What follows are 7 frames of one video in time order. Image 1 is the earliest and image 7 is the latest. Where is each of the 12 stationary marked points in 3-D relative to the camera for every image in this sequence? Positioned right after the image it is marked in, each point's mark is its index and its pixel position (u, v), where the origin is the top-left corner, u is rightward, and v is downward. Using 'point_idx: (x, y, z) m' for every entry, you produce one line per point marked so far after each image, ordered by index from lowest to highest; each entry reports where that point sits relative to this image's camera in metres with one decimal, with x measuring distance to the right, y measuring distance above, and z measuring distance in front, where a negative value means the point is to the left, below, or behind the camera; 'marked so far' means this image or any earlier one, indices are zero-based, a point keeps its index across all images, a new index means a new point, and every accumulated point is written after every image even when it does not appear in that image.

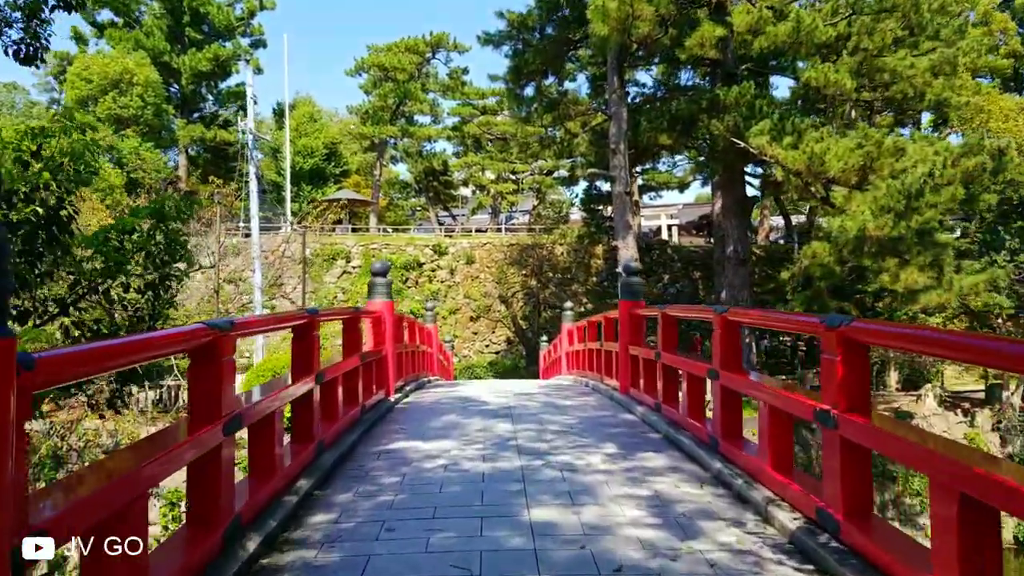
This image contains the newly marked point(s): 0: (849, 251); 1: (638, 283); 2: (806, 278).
0: (+5.0, +0.5, +10.6) m
1: (+0.9, 0.0, +5.2) m
2: (+5.8, +0.2, +14.1) m
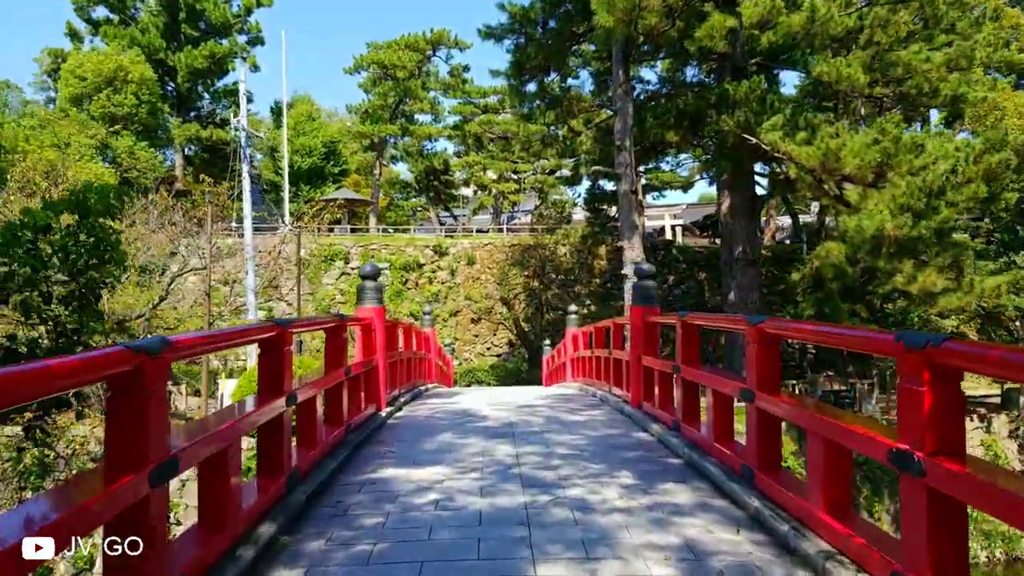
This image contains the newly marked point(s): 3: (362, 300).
0: (+5.0, +0.5, +10.1) m
1: (+0.9, 0.0, +4.7) m
2: (+5.8, +0.2, +13.7) m
3: (-1.0, -0.1, +4.7) m
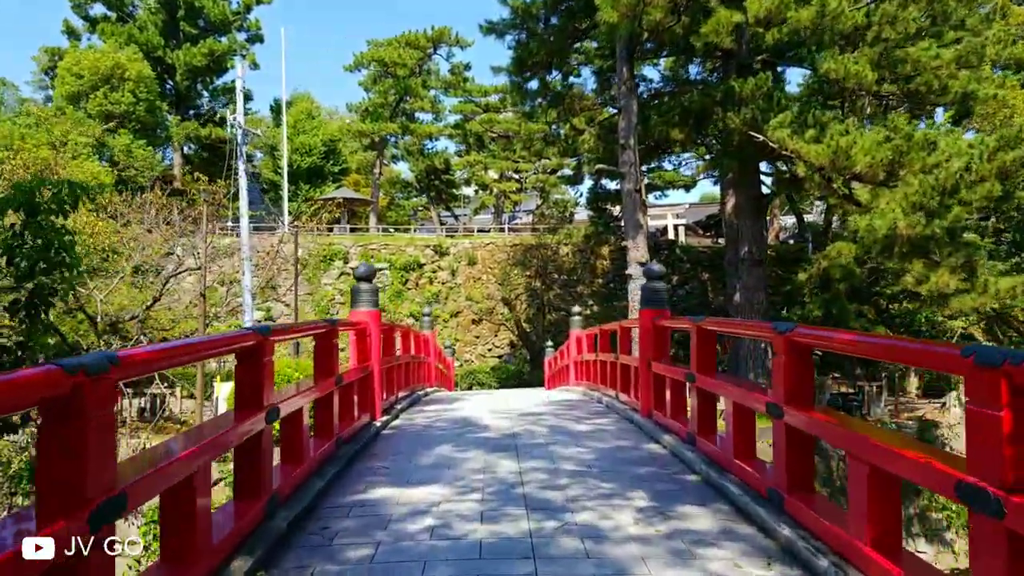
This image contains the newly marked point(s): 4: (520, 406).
0: (+5.1, +0.5, +9.9) m
1: (+0.9, 0.0, +4.5) m
2: (+5.9, +0.2, +13.4) m
3: (-1.0, -0.1, +4.5) m
4: (+0.1, -0.9, +5.5) m
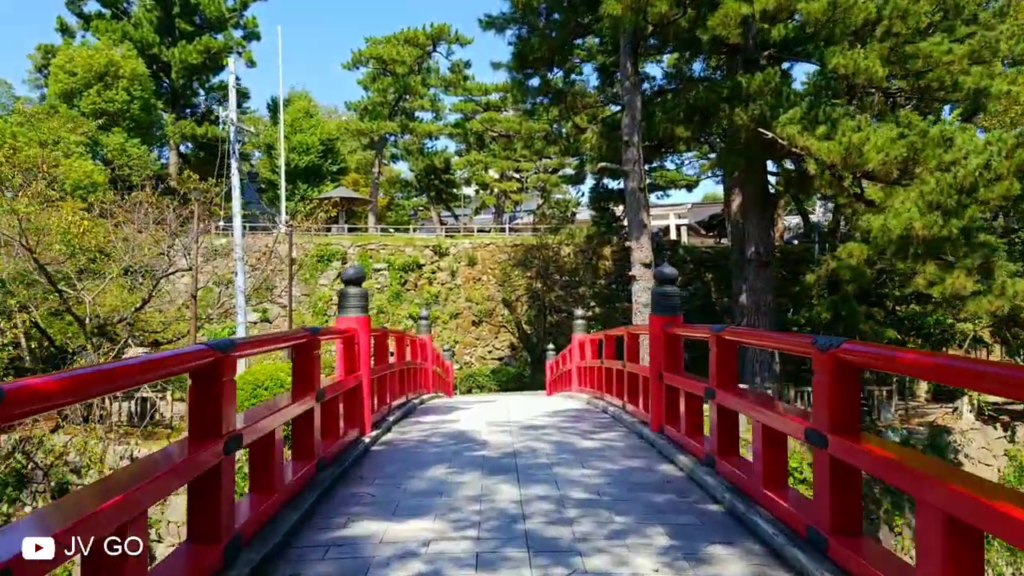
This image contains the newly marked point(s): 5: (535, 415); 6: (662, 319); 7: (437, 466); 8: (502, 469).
0: (+5.1, +0.5, +9.5) m
1: (+0.9, 0.0, +4.1) m
2: (+5.9, +0.1, +13.1) m
3: (-1.0, -0.1, +4.1) m
4: (+0.1, -0.9, +5.2) m
5: (+0.2, -0.9, +5.3) m
6: (+0.9, -0.2, +4.1) m
7: (-0.4, -0.9, +3.5) m
8: (0.0, -0.9, +3.4) m
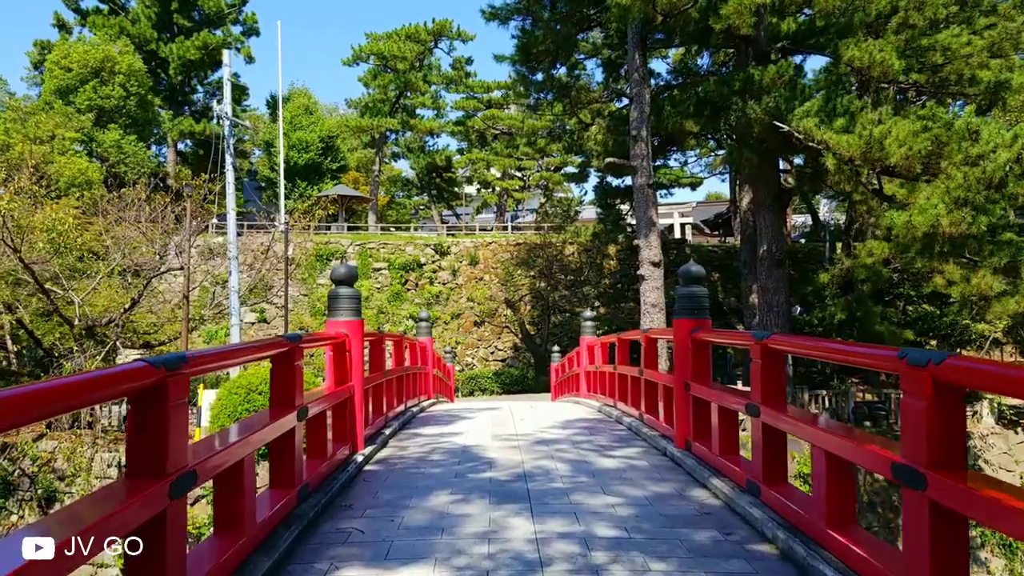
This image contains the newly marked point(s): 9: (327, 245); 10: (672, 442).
0: (+5.1, +0.5, +9.1) m
1: (+1.0, 0.0, +3.7) m
2: (+5.9, +0.1, +12.6) m
3: (-0.9, -0.1, +3.7) m
4: (+0.1, -0.9, +4.7) m
5: (+0.2, -0.9, +4.9) m
6: (+0.9, -0.2, +3.7) m
7: (-0.3, -0.9, +3.1) m
8: (0.0, -0.9, +2.9) m
9: (-5.1, +1.2, +19.6) m
10: (+0.9, -0.8, +3.9) m
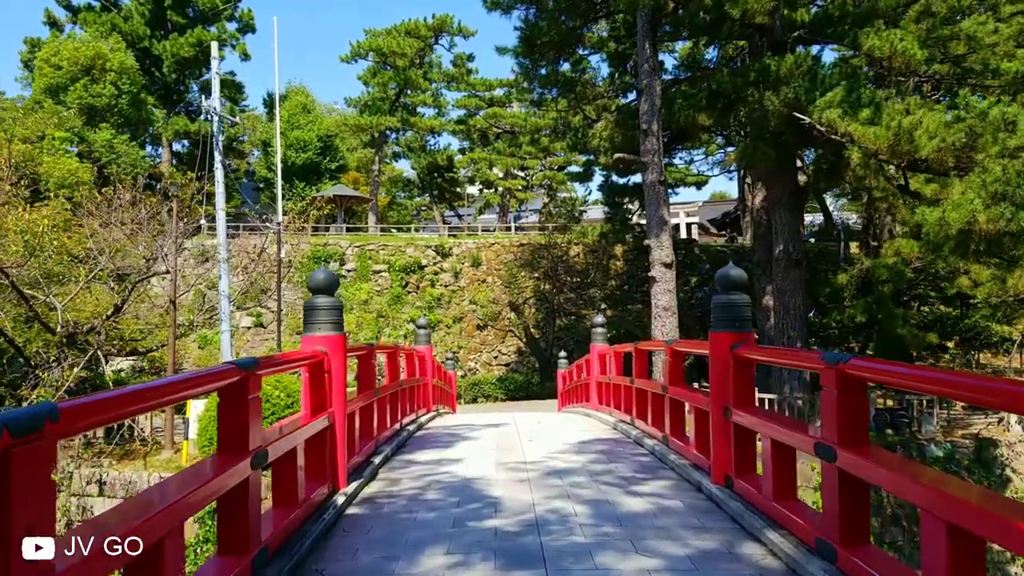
0: (+5.2, +0.4, +8.5) m
1: (+1.0, -0.1, +3.2) m
2: (+6.0, +0.1, +12.1) m
3: (-0.9, -0.2, +3.2) m
4: (+0.2, -1.0, +4.2) m
5: (+0.3, -1.0, +4.3) m
6: (+1.0, -0.2, +3.1) m
7: (-0.3, -0.9, +2.5) m
8: (0.0, -0.9, +2.4) m
9: (-5.0, +1.1, +19.1) m
10: (+0.9, -0.9, +3.3) m
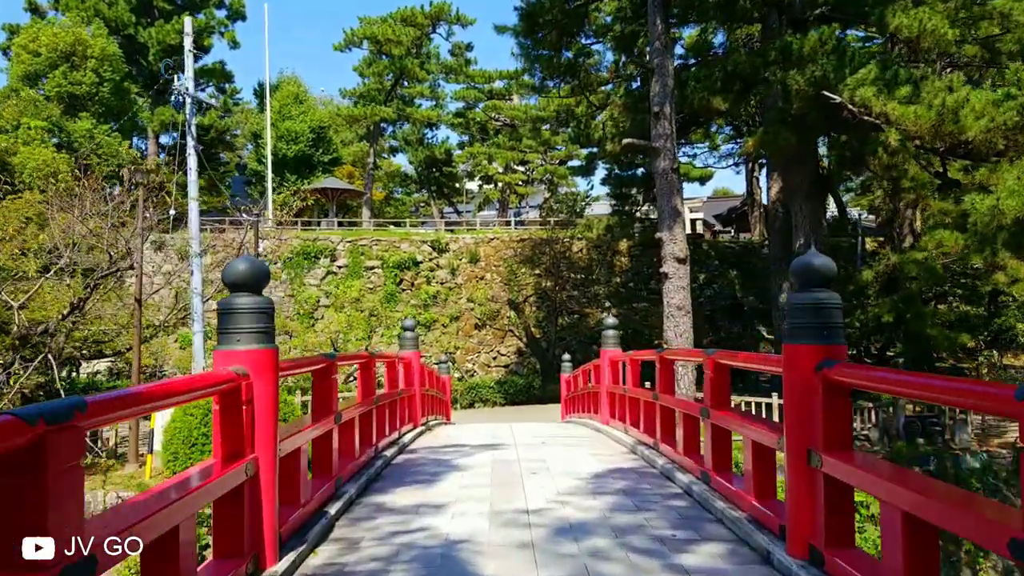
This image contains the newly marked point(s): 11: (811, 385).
0: (+5.2, +0.5, +7.6) m
1: (+1.0, -0.1, +2.3) m
2: (+6.0, +0.2, +11.2) m
3: (-0.9, -0.1, +2.3) m
4: (+0.1, -1.0, +3.3) m
5: (+0.3, -1.0, +3.4) m
6: (+0.9, -0.2, +2.2) m
7: (-0.3, -0.9, +1.6) m
8: (0.0, -0.9, +1.5) m
9: (-5.0, +1.2, +18.2) m
10: (+0.9, -0.9, +2.4) m
11: (+0.9, -0.3, +2.2) m
